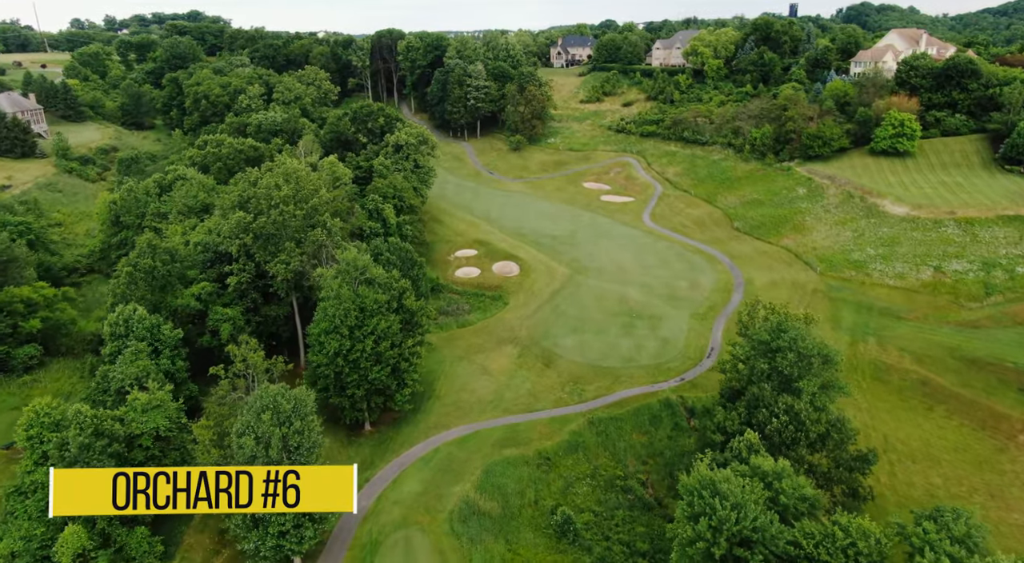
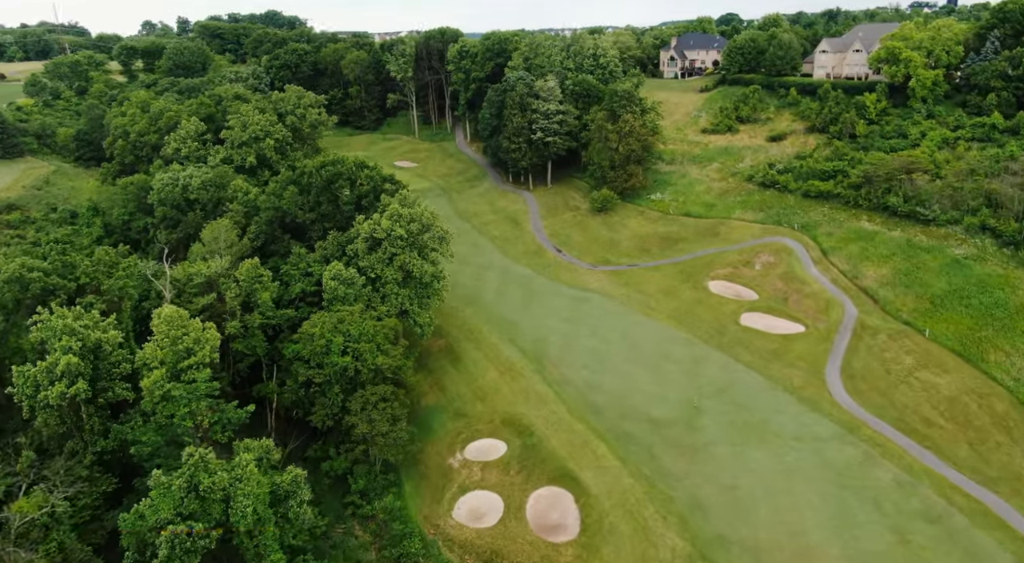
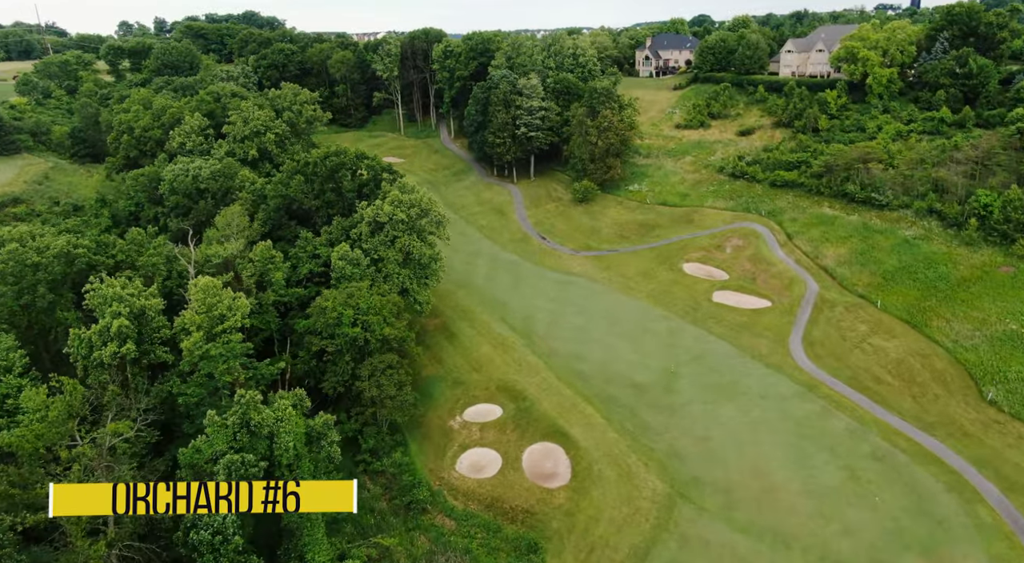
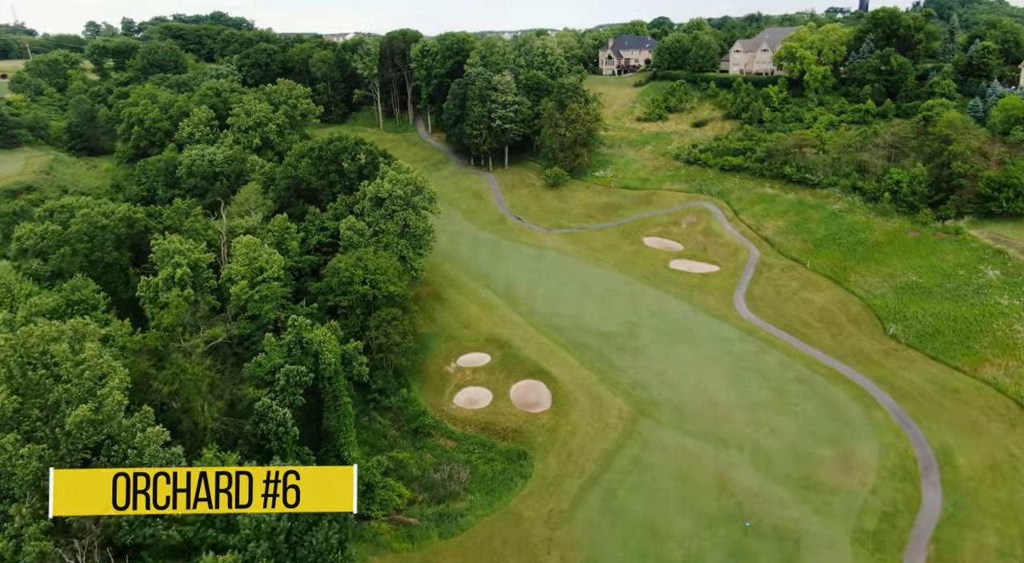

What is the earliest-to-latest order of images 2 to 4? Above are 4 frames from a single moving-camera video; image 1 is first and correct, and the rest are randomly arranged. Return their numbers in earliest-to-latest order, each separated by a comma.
4, 3, 2
